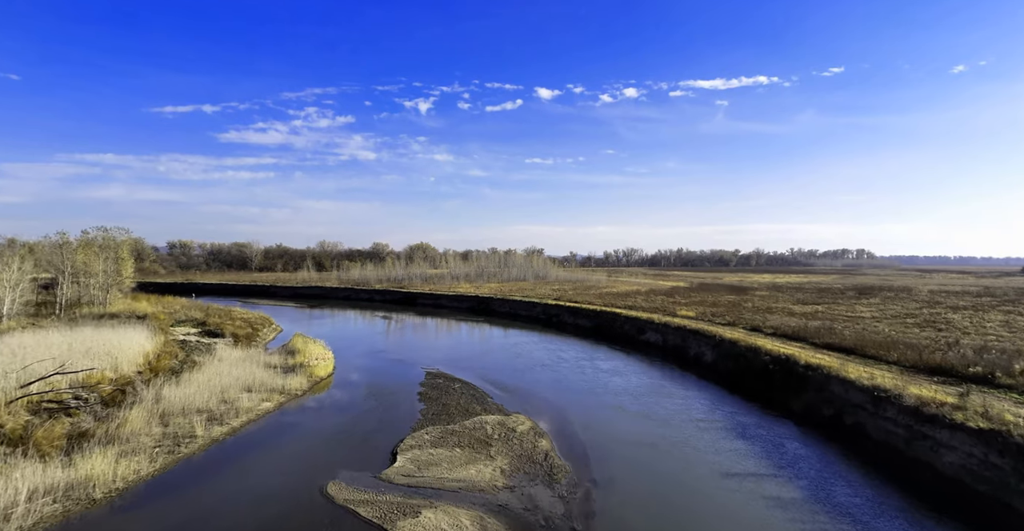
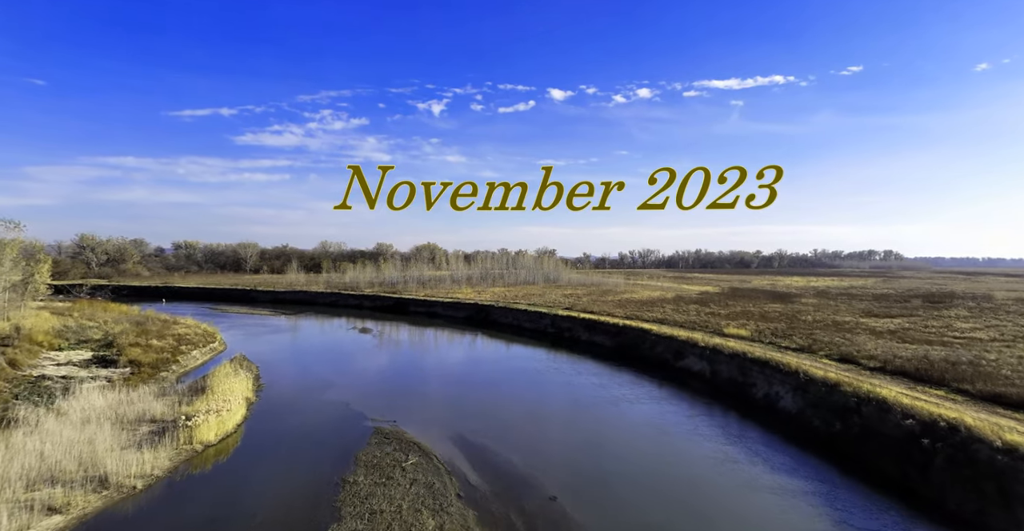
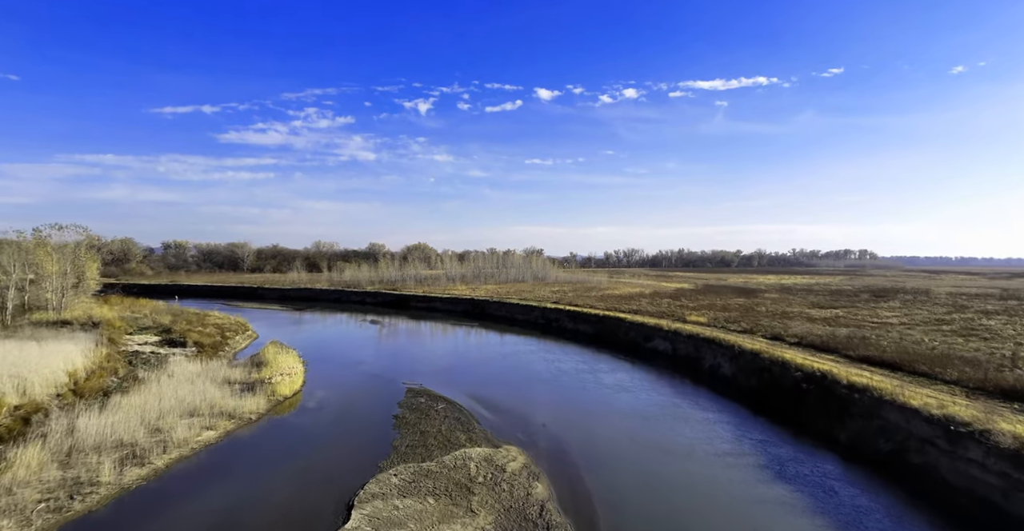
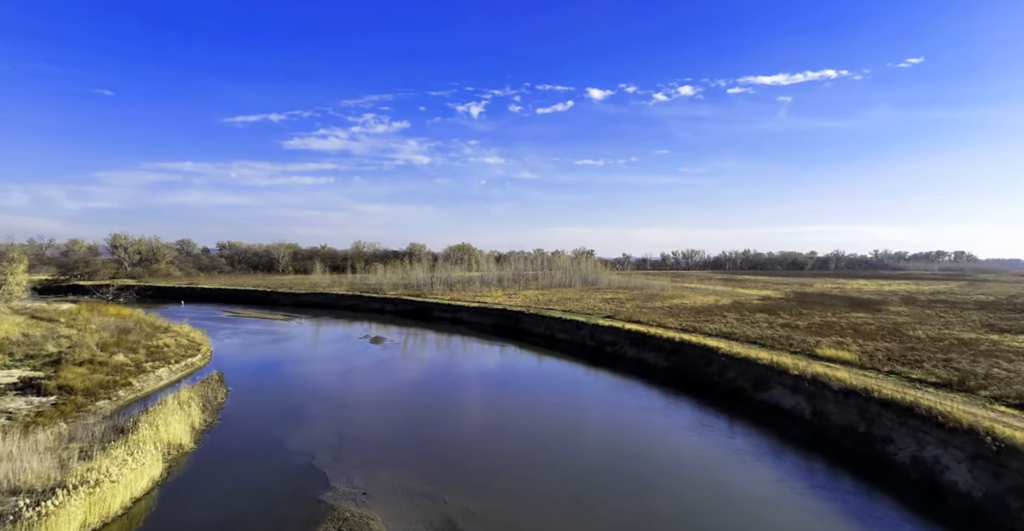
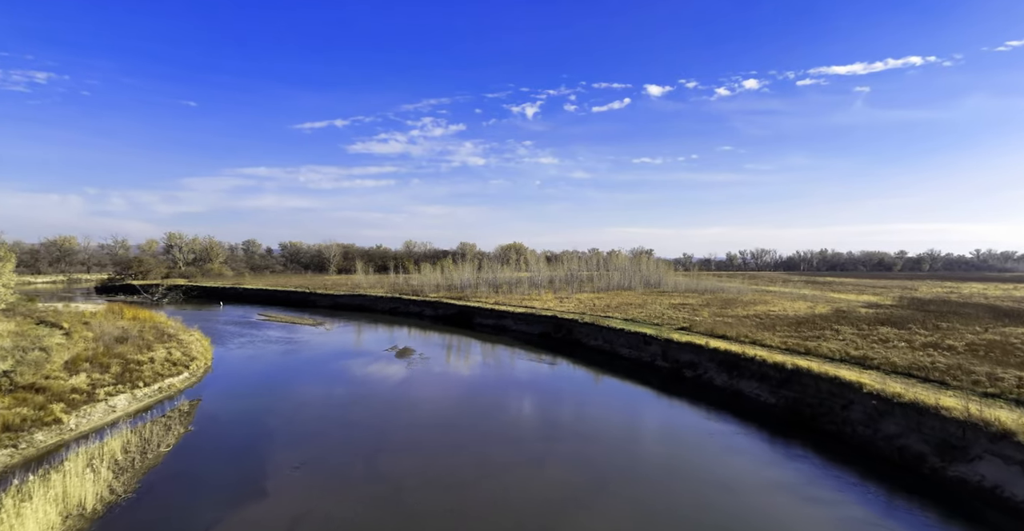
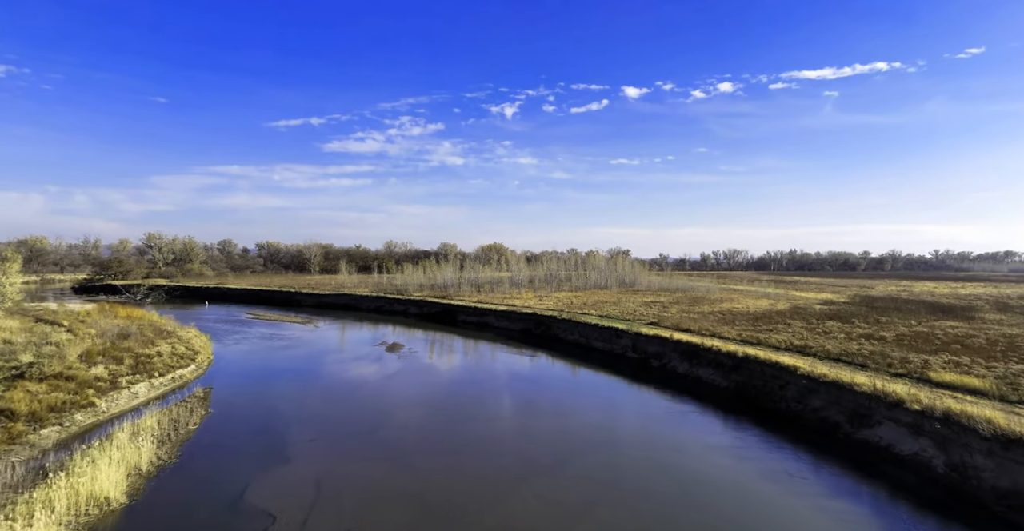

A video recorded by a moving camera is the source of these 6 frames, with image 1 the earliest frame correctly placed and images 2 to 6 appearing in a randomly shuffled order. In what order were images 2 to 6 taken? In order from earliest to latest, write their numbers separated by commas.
3, 2, 4, 6, 5
